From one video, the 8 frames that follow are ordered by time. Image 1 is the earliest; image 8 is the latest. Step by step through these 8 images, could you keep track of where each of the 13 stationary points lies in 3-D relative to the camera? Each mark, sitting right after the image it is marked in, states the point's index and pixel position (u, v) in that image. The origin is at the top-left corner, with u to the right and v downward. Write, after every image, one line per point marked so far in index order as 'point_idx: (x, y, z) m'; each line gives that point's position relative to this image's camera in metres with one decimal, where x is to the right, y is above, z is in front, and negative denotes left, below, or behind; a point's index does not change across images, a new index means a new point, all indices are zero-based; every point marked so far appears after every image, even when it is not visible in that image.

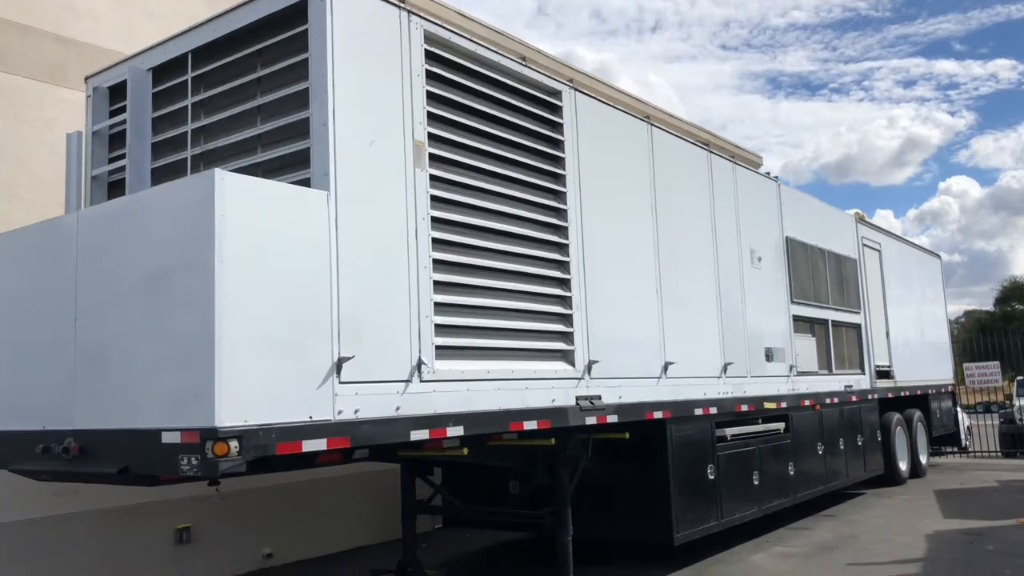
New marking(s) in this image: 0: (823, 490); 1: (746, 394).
0: (+3.5, -2.3, +9.6) m
1: (+2.2, -1.0, +8.0) m
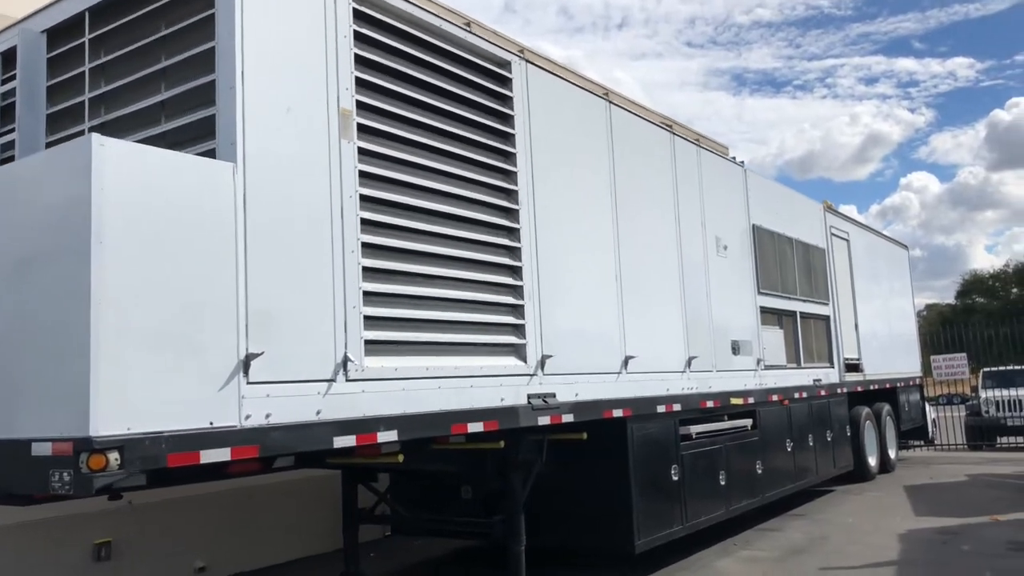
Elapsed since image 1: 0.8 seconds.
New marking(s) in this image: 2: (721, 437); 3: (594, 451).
0: (+3.0, -2.2, +9.2) m
1: (+1.8, -0.9, +7.6) m
2: (+1.9, -1.3, +7.7) m
3: (+0.6, -1.2, +6.3) m
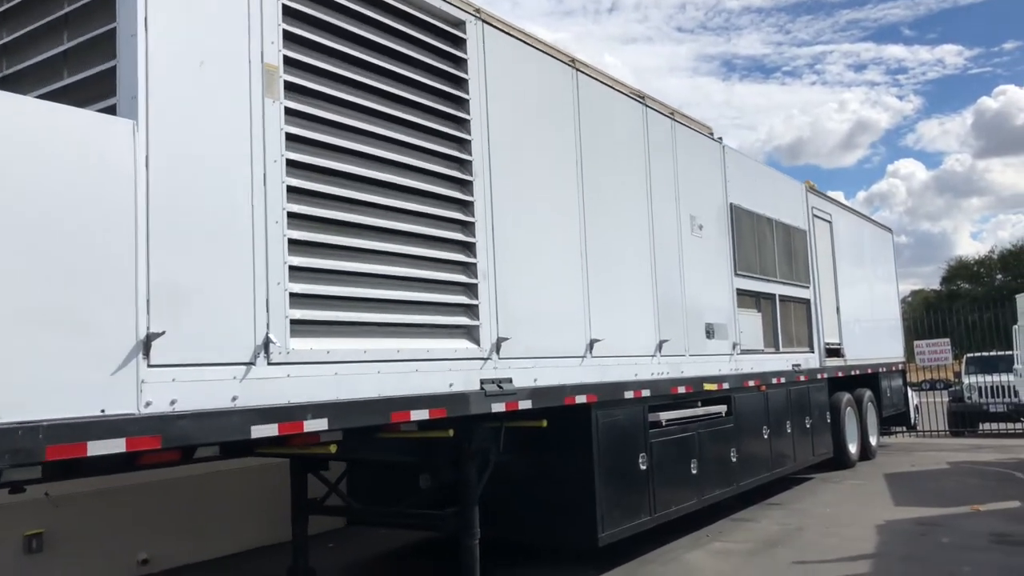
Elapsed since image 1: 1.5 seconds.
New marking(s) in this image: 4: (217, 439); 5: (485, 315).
0: (+2.7, -2.0, +8.9) m
1: (+1.5, -0.7, +7.3) m
2: (+1.6, -1.2, +7.4) m
3: (+0.3, -1.1, +6.0) m
4: (-1.2, -0.6, +3.4) m
5: (-0.2, -0.2, +5.0) m
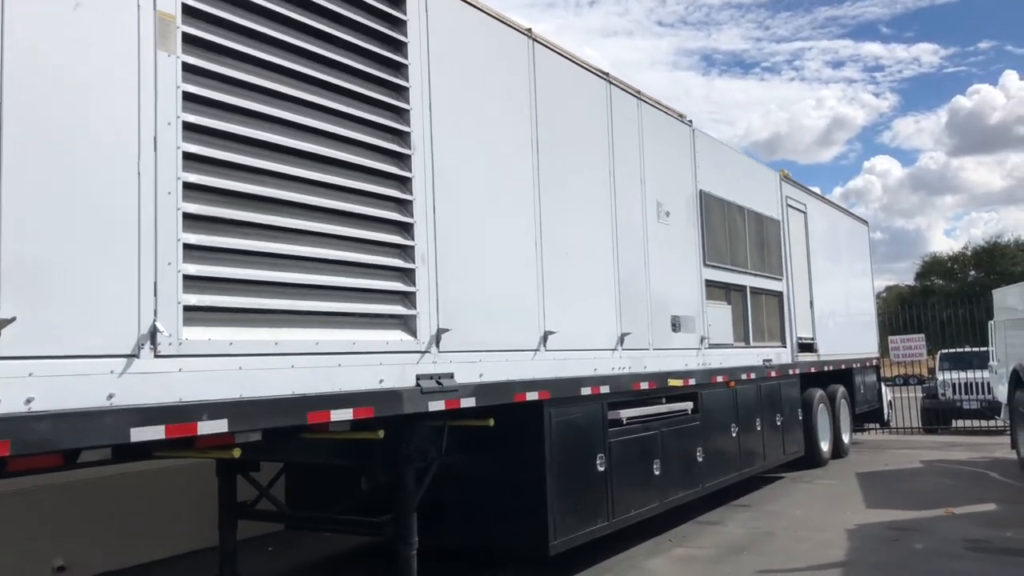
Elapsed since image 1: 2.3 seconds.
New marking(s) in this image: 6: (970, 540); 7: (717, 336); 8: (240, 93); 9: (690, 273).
0: (+2.2, -1.9, +8.5) m
1: (+1.1, -0.7, +6.8) m
2: (+1.2, -1.1, +7.0) m
3: (-0.1, -1.0, +5.5) m
4: (-1.5, -0.5, +2.9) m
5: (-0.5, -0.1, +4.6) m
6: (+3.6, -2.0, +6.7) m
7: (+2.0, -0.5, +8.3) m
8: (-1.2, +0.8, +3.7) m
9: (+1.6, +0.1, +7.8) m
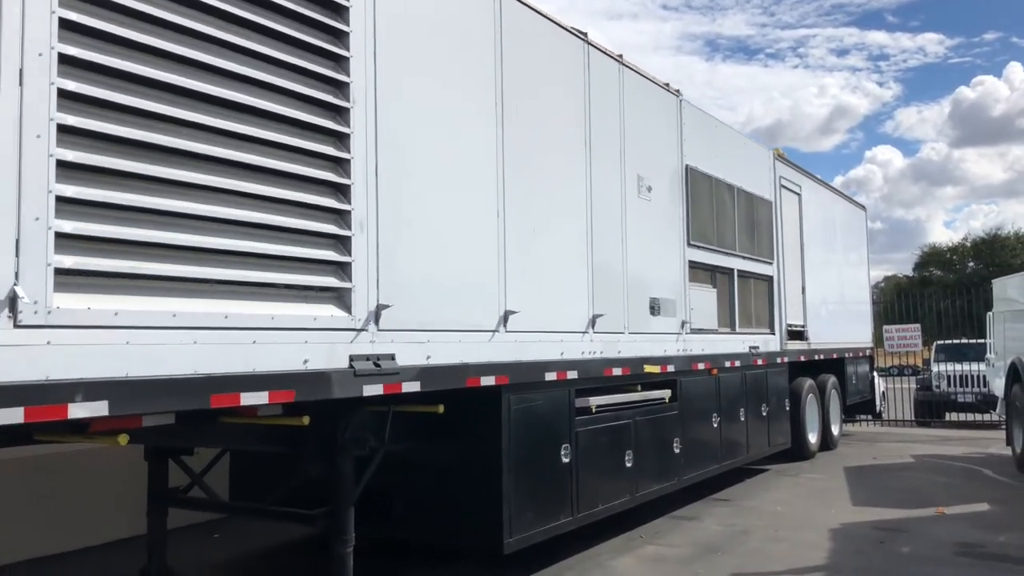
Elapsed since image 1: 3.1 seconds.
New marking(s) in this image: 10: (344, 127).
0: (+2.0, -1.7, +8.1) m
1: (+0.8, -0.5, +6.4) m
2: (+0.9, -0.9, +6.5) m
3: (-0.3, -0.8, +5.1) m
4: (-1.7, -0.4, +2.5) m
5: (-0.7, +0.1, +4.1) m
6: (+3.3, -1.9, +6.3) m
7: (+1.7, -0.3, +7.8) m
8: (-1.4, +1.0, +3.2) m
9: (+1.4, +0.3, +7.3) m
10: (-0.8, +0.8, +4.1) m
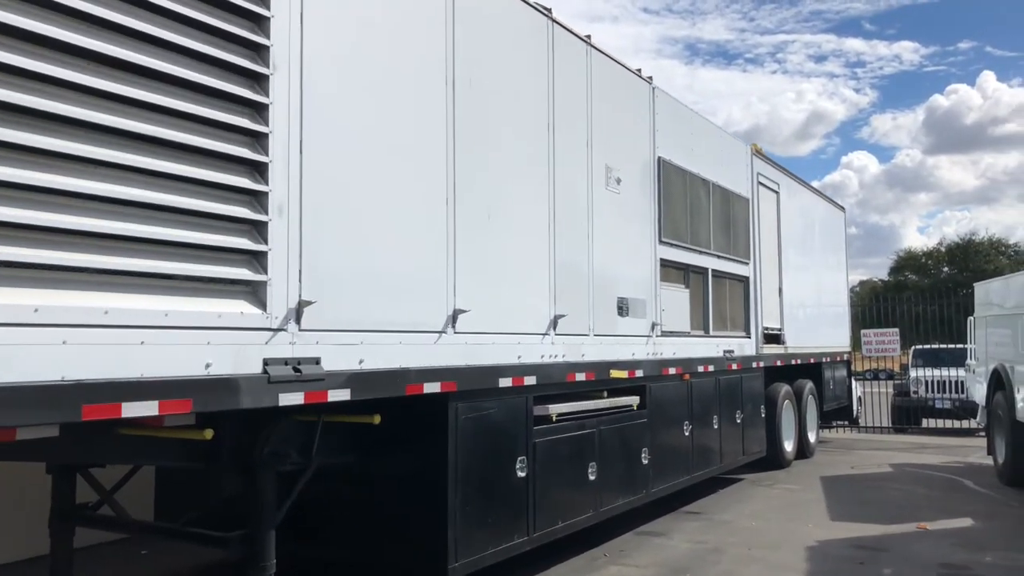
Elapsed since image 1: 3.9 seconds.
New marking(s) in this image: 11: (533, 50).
0: (+1.6, -1.7, +7.6) m
1: (+0.5, -0.5, +5.9) m
2: (+0.6, -0.9, +6.0) m
3: (-0.6, -0.8, +4.6) m
4: (-1.9, -0.4, +1.9) m
5: (-1.0, +0.1, +3.6) m
6: (+3.0, -1.9, +5.9) m
7: (+1.4, -0.3, +7.3) m
8: (-1.6, +1.0, +2.6) m
9: (+1.0, +0.3, +6.8) m
10: (-1.0, +0.8, +3.5) m
11: (+0.1, +1.5, +5.5) m
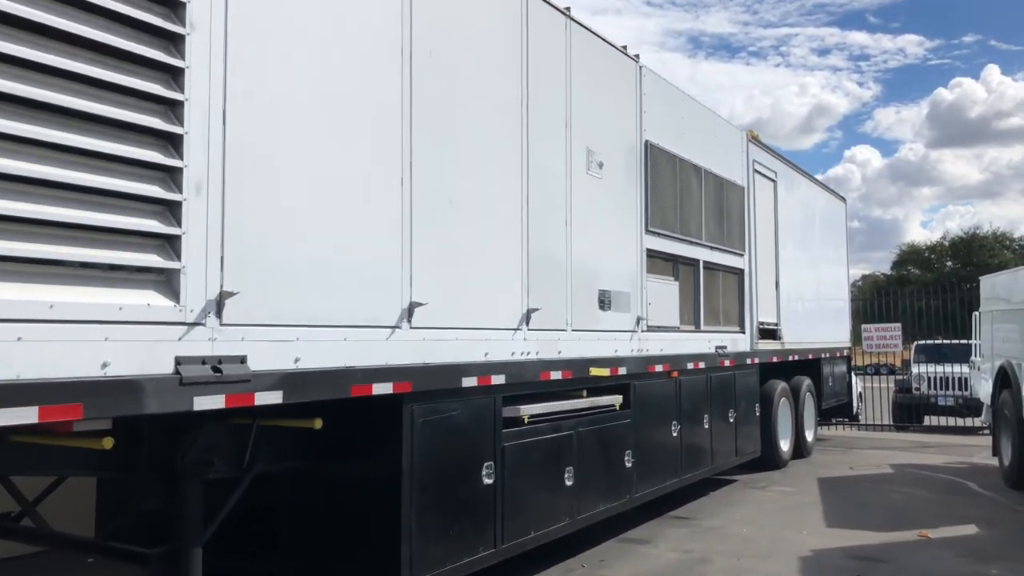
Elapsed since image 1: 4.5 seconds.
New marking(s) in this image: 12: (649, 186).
0: (+1.4, -1.7, +7.2) m
1: (+0.3, -0.4, +5.5) m
2: (+0.4, -0.9, +5.6) m
3: (-0.8, -0.8, +4.1) m
4: (-2.1, -0.3, +1.5) m
5: (-1.2, +0.1, +3.1) m
6: (+2.8, -1.9, +5.5) m
7: (+1.2, -0.2, +6.9) m
8: (-1.8, +1.1, +2.2) m
9: (+0.9, +0.4, +6.4) m
10: (-1.2, +0.8, +3.1) m
11: (-0.1, +1.6, +5.1) m
12: (+1.1, +0.8, +6.8) m
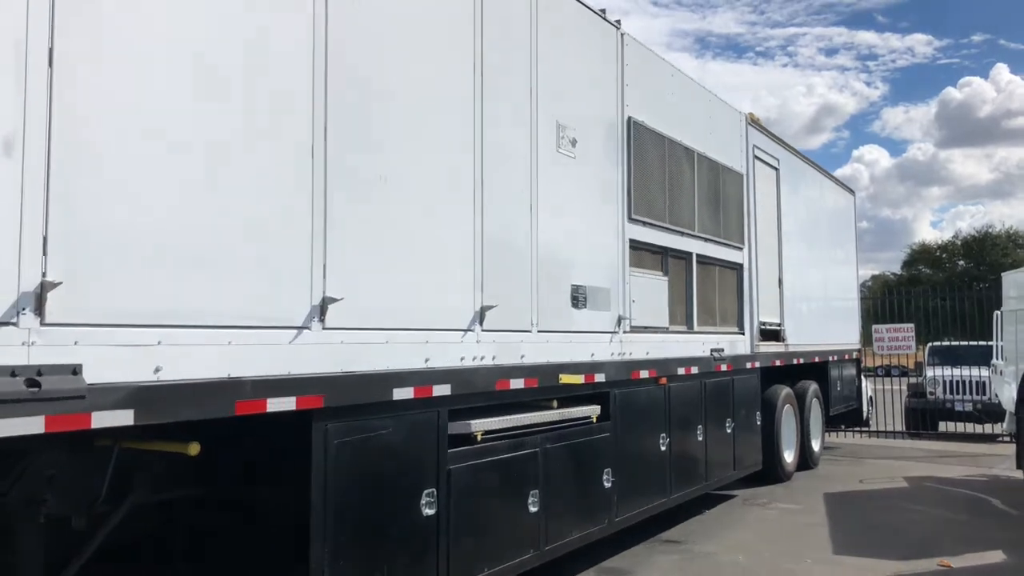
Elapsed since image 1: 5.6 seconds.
0: (+1.2, -1.6, +6.5) m
1: (+0.1, -0.4, +4.7) m
2: (+0.2, -0.8, +4.9) m
3: (-1.1, -0.7, +3.4) m
4: (-2.4, -0.3, +0.8) m
5: (-1.4, +0.2, +2.4) m
6: (+2.6, -1.8, +4.7) m
7: (+1.0, -0.2, +6.2) m
8: (-2.1, +1.1, +1.5) m
9: (+0.6, +0.4, +5.6) m
10: (-1.5, +0.9, +2.4) m
11: (-0.3, +1.6, +4.3) m
12: (+0.8, +0.8, +6.0) m
